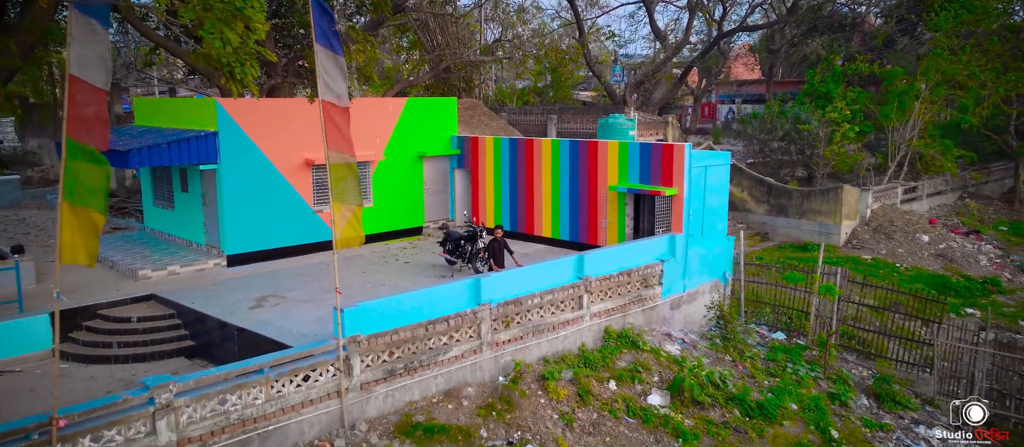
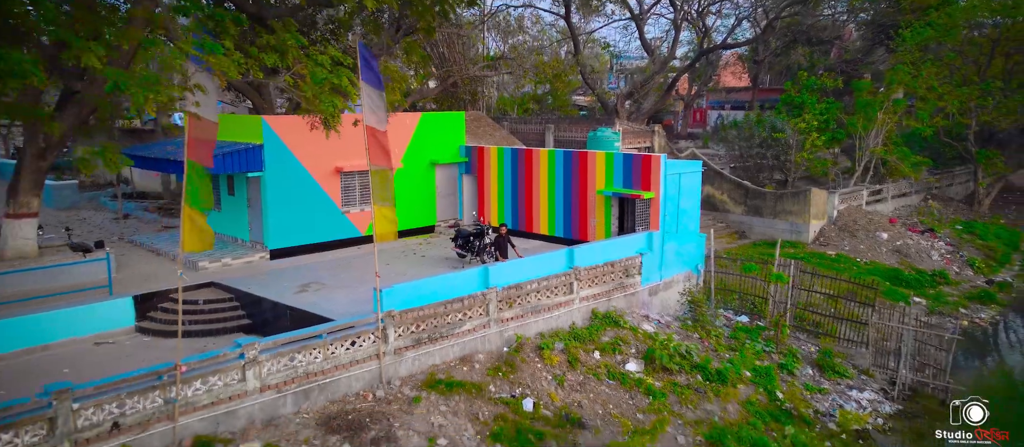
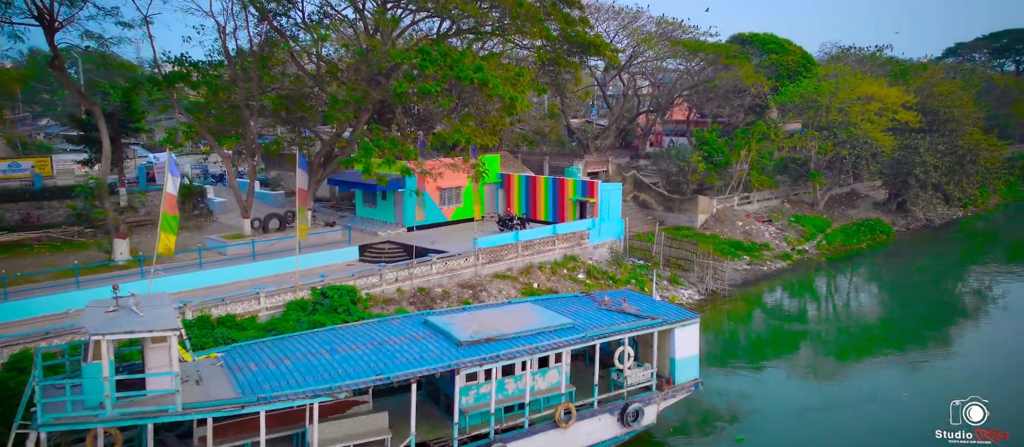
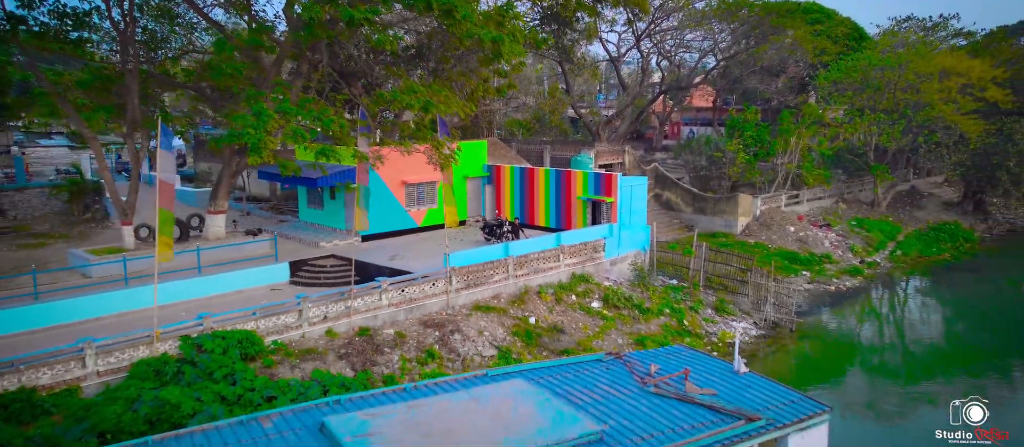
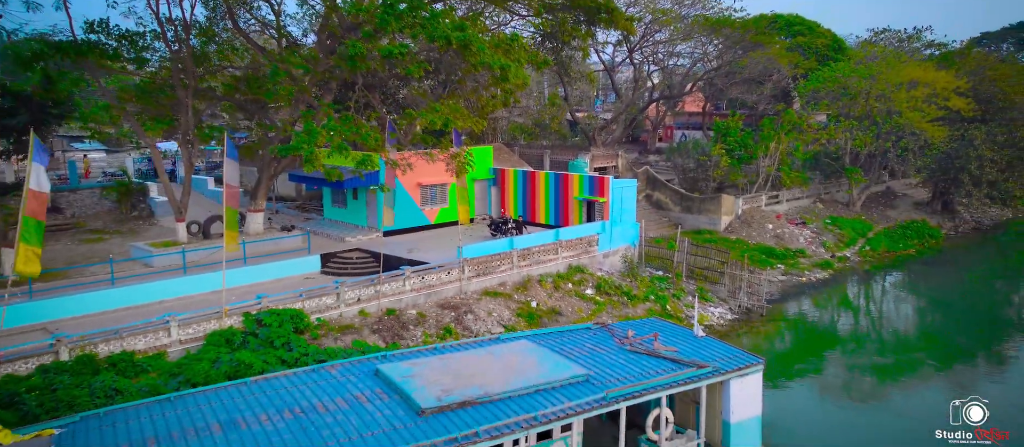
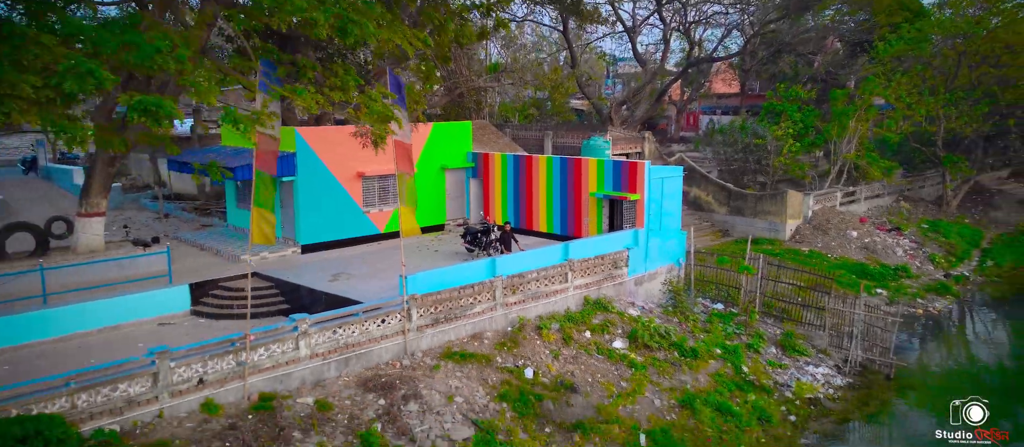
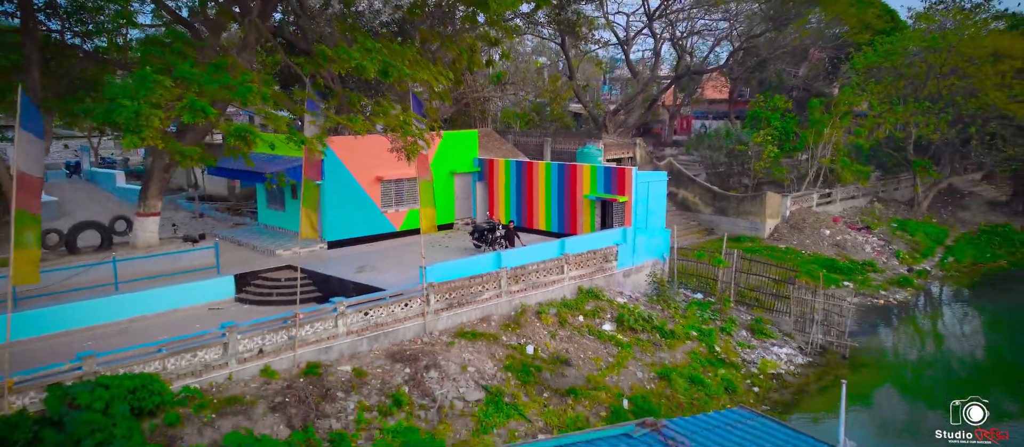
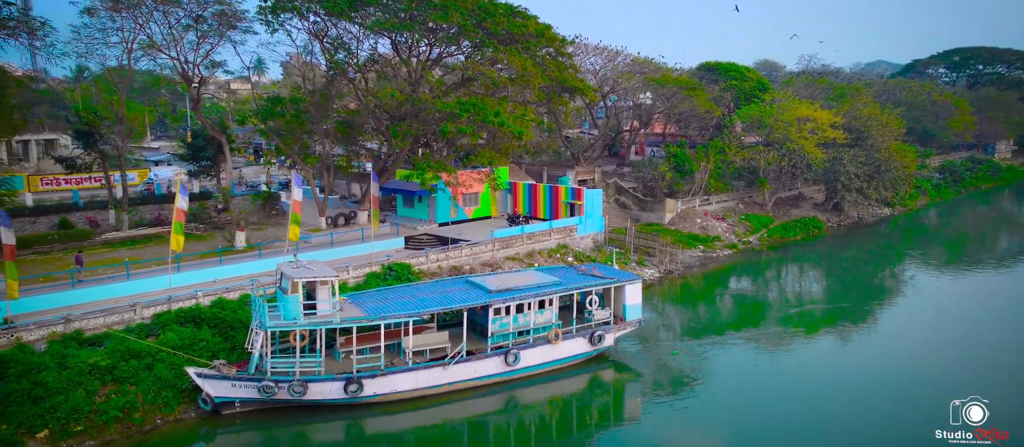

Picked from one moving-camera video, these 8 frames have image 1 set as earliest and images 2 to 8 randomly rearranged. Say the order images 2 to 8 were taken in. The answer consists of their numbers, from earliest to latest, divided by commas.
2, 6, 7, 4, 5, 3, 8
